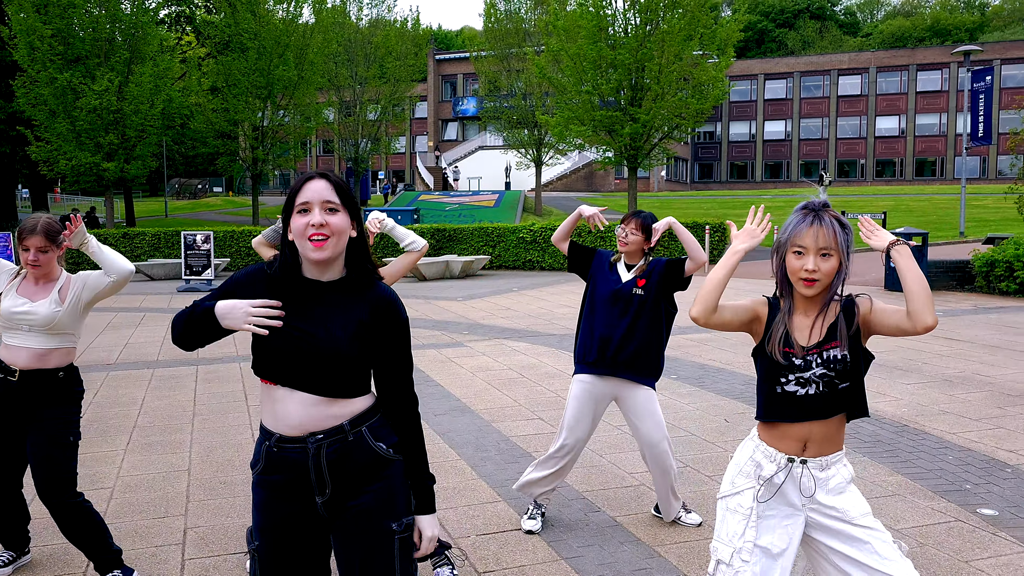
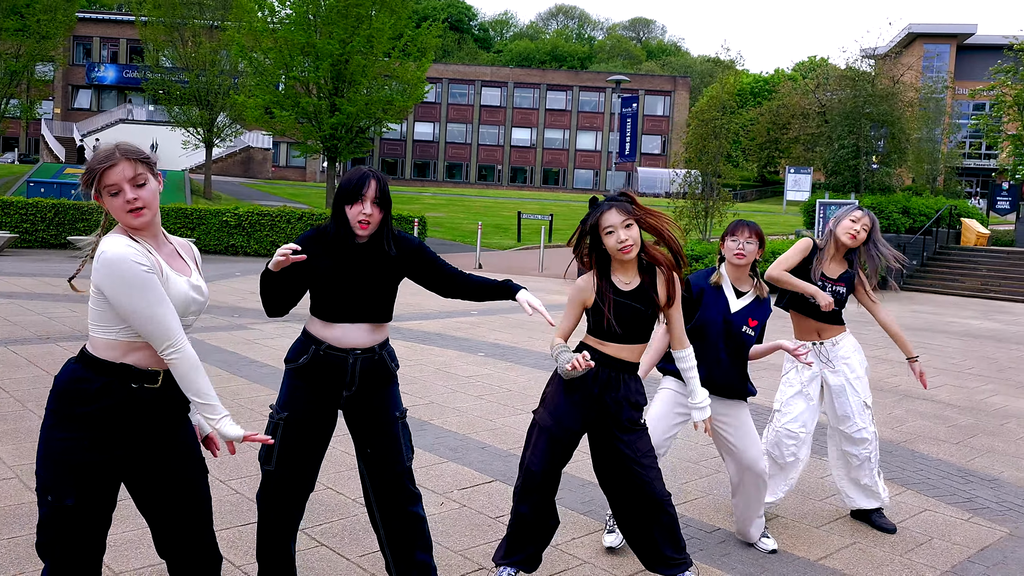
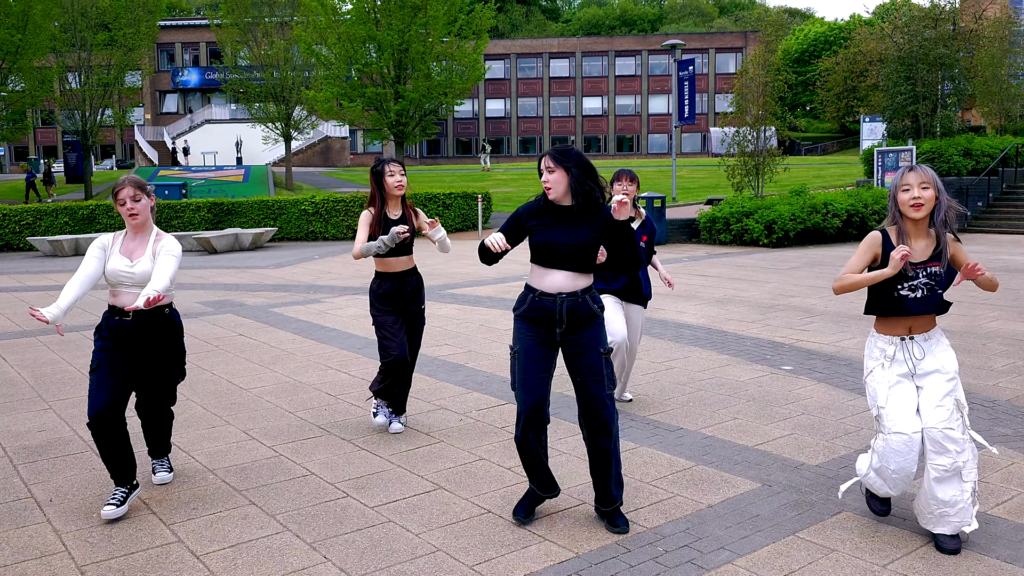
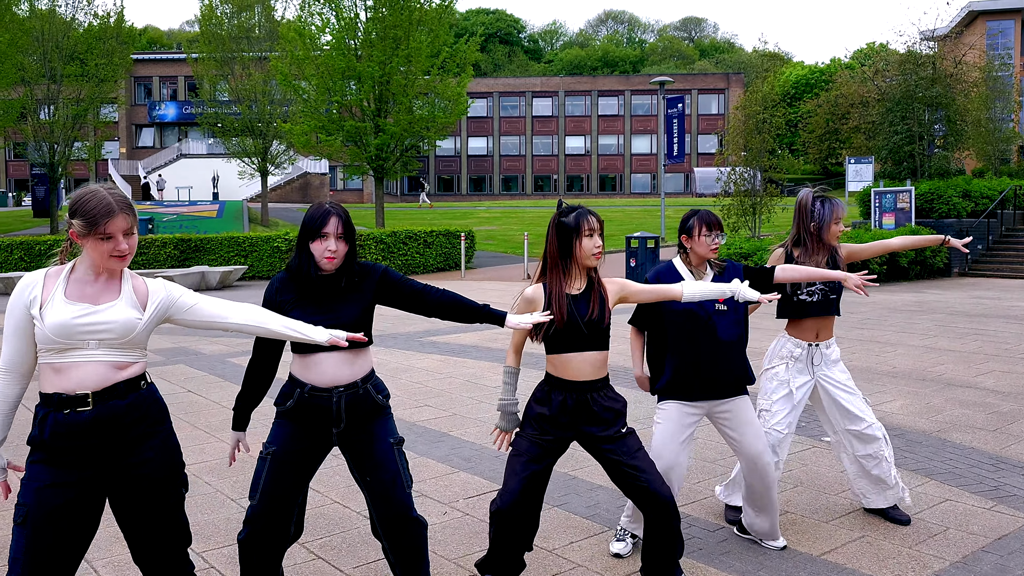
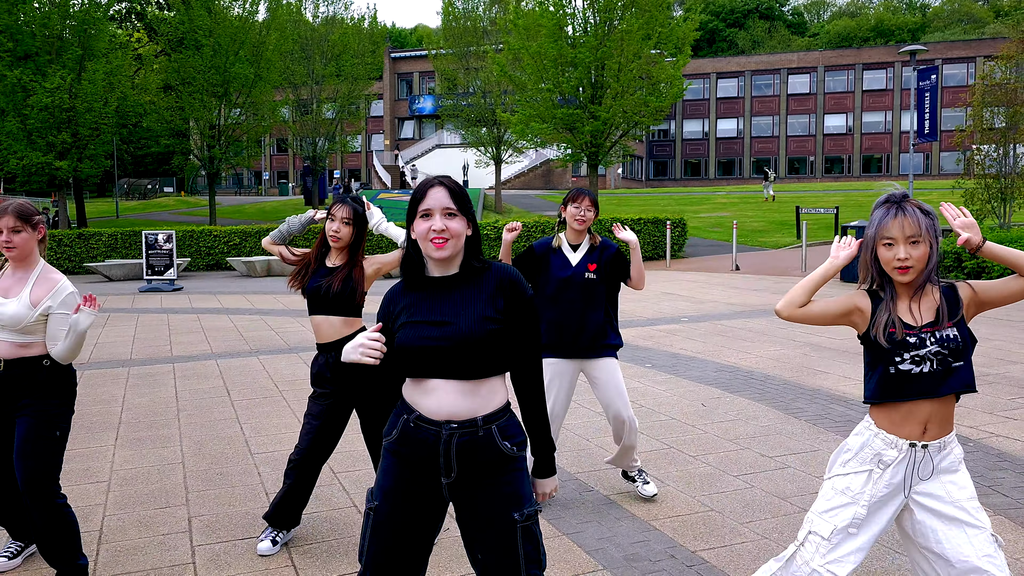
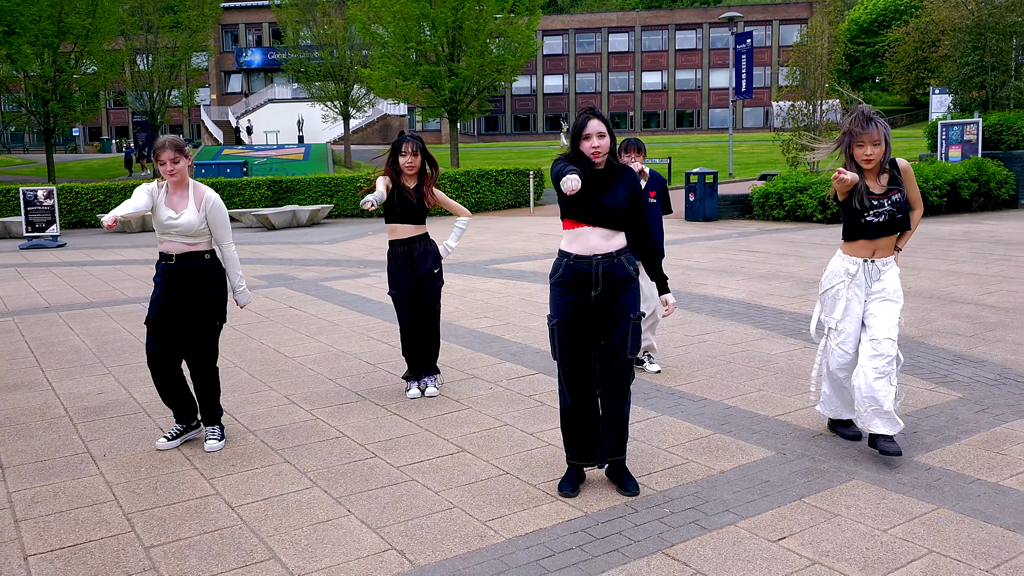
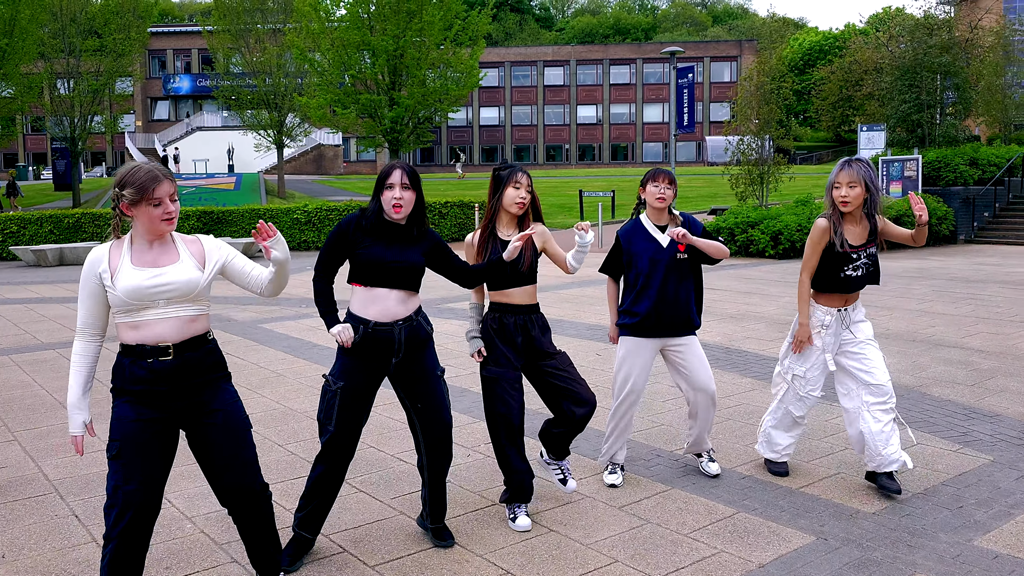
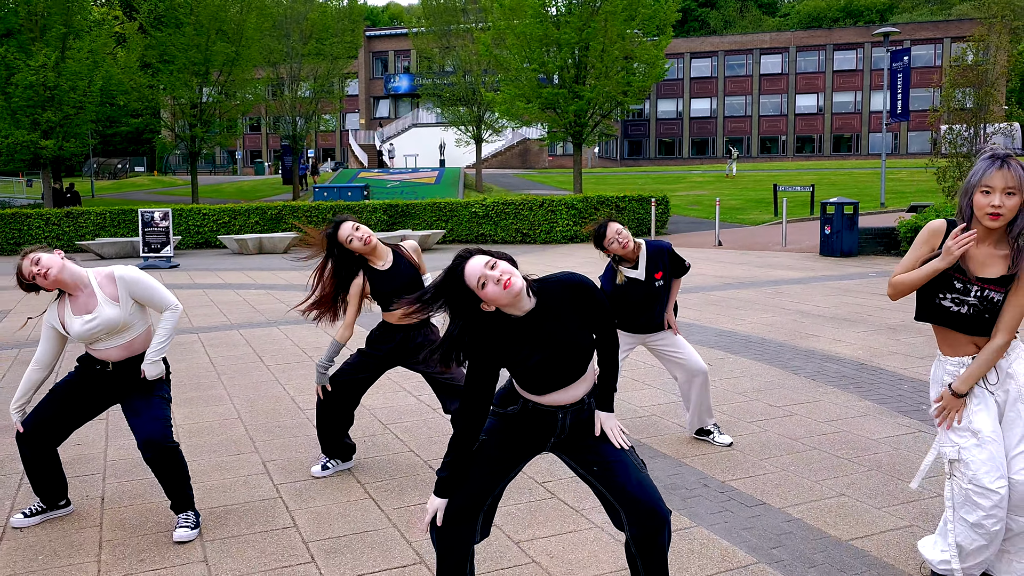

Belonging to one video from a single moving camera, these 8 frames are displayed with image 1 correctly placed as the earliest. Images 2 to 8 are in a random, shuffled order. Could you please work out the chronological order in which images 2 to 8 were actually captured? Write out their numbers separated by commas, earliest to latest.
5, 8, 6, 3, 7, 4, 2
